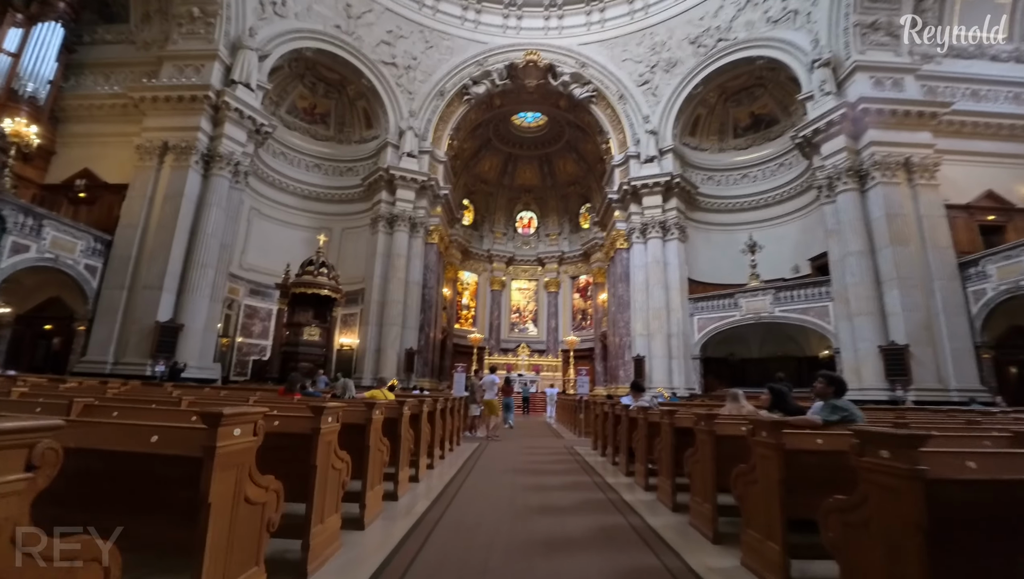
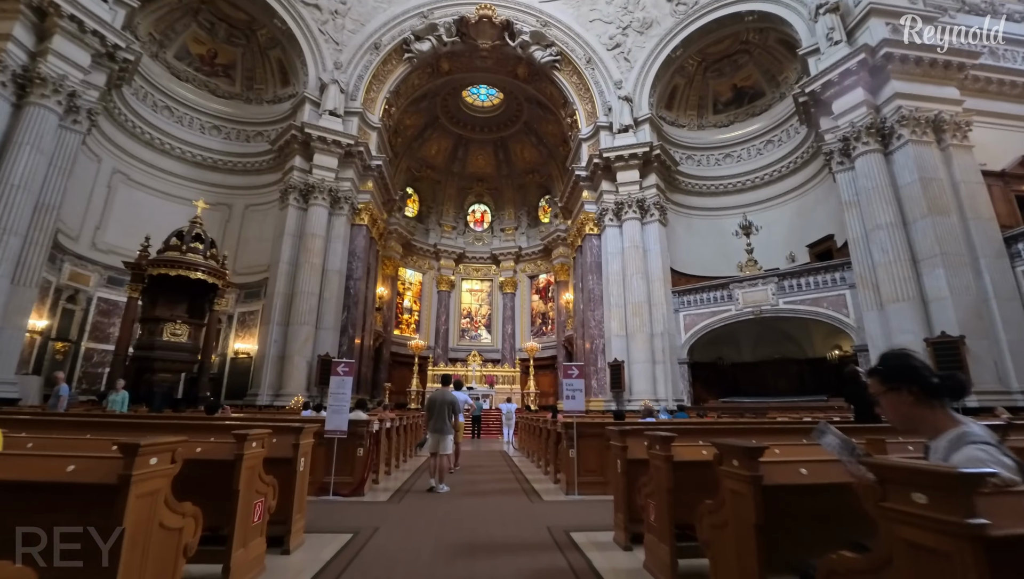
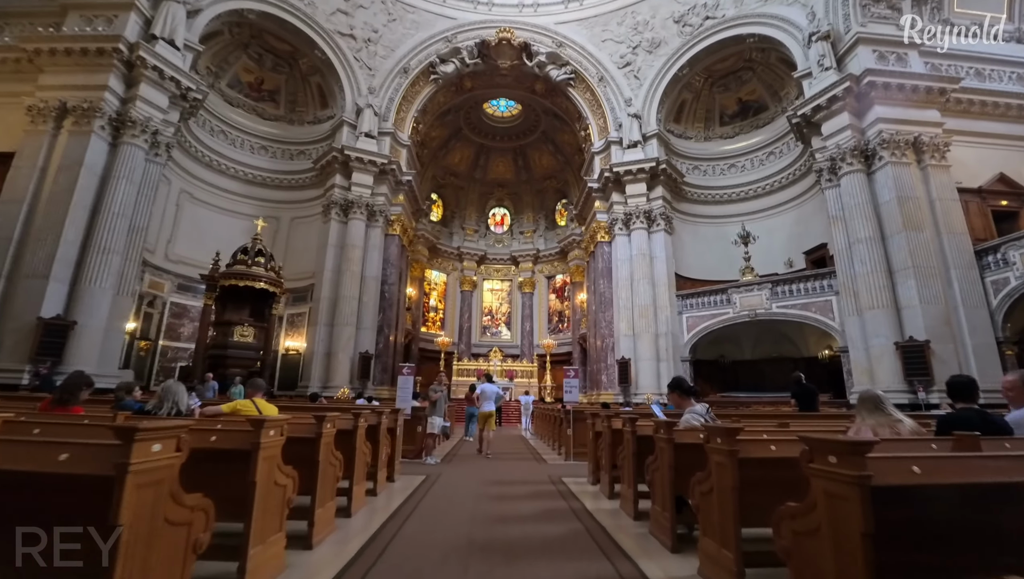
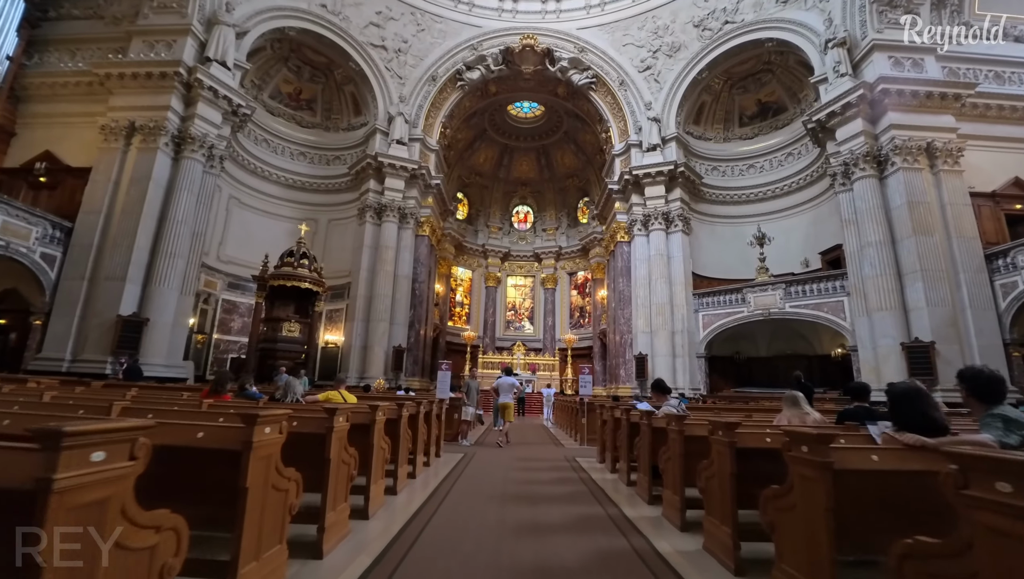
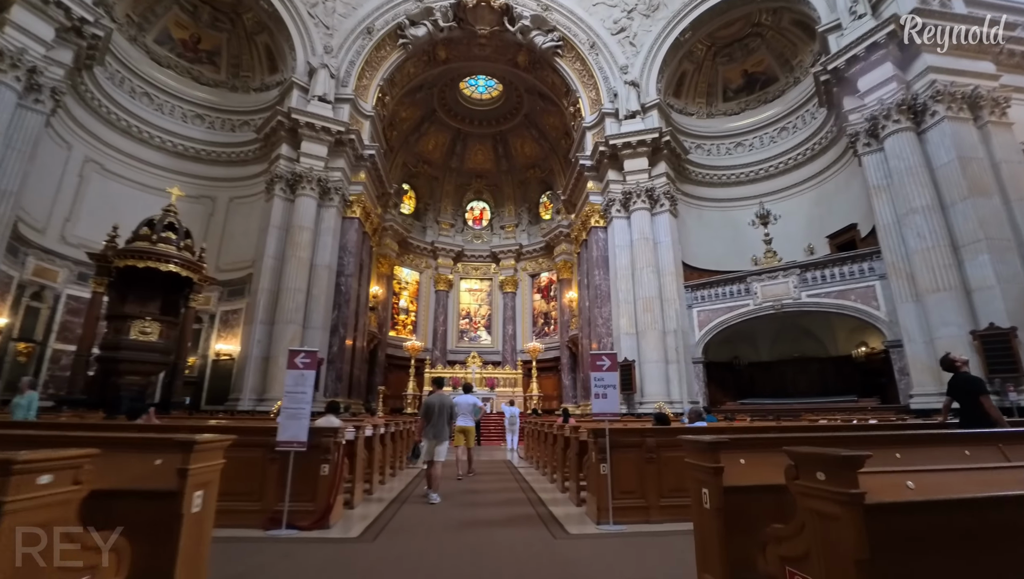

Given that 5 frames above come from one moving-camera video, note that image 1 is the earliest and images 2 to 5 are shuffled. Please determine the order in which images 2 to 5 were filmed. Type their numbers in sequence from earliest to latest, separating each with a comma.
4, 3, 2, 5
